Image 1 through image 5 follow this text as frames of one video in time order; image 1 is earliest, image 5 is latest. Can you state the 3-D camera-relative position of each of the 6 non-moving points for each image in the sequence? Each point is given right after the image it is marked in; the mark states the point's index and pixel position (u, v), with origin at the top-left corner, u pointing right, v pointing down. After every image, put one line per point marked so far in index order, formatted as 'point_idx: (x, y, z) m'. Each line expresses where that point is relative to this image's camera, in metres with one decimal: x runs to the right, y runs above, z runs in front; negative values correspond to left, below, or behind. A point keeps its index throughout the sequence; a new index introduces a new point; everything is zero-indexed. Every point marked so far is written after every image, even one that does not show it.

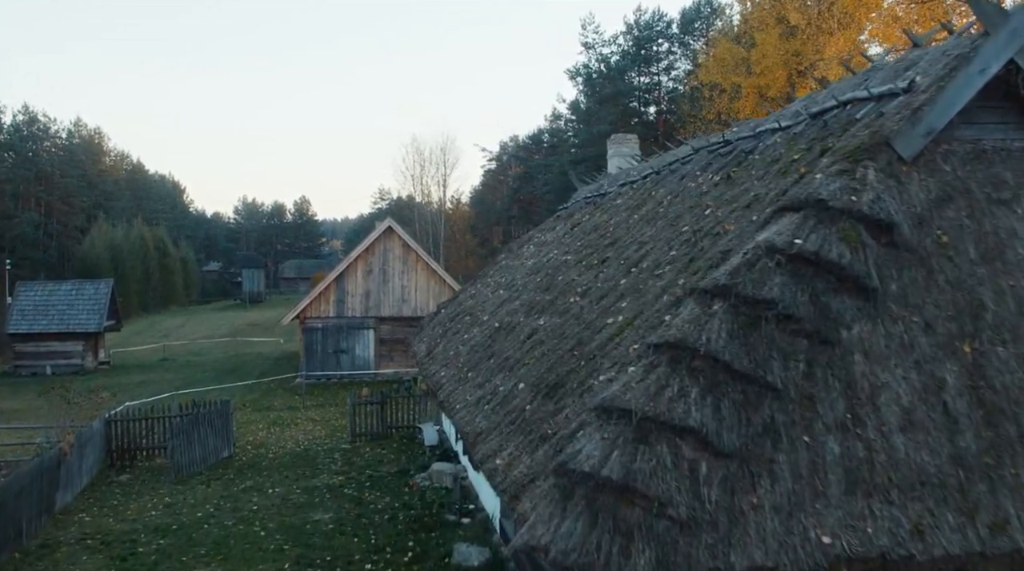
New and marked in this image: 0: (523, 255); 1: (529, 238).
0: (+0.2, +0.5, +14.8) m
1: (+0.3, +0.8, +16.2) m
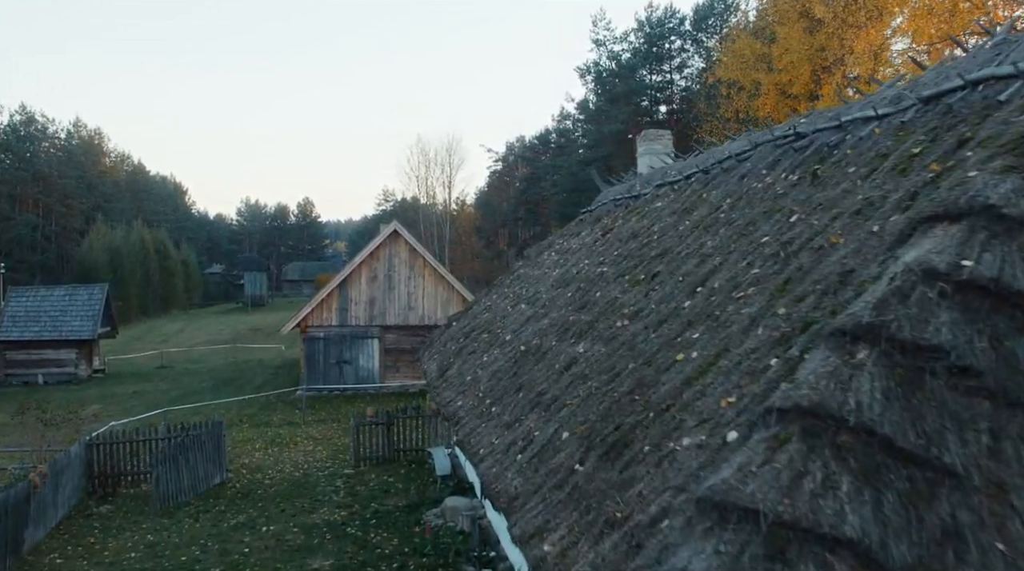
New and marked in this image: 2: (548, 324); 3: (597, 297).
0: (+0.5, +0.3, +13.4) m
1: (+0.6, +0.6, +14.8) m
2: (+0.3, -0.4, +9.2) m
3: (+0.8, -0.1, +8.5) m
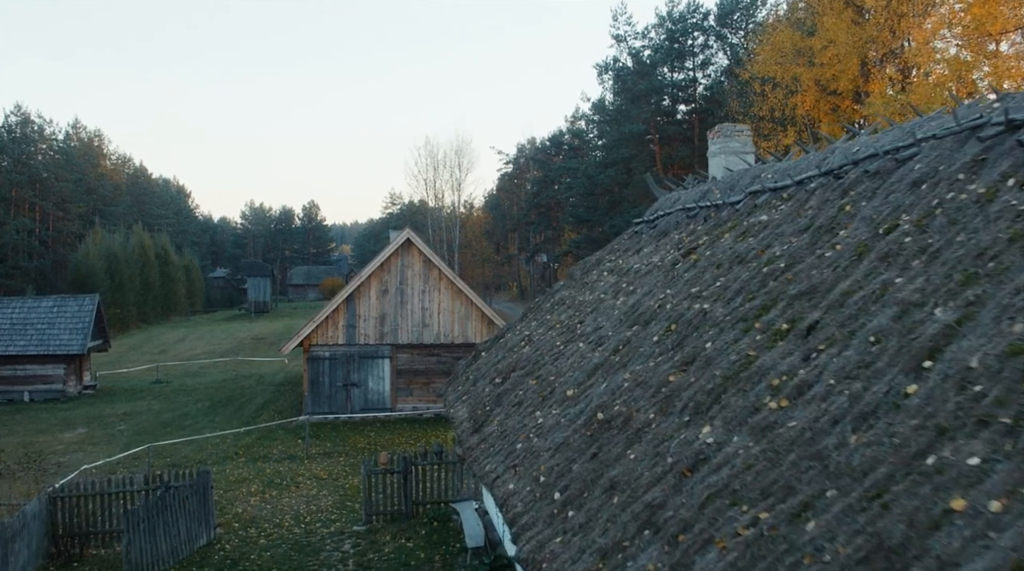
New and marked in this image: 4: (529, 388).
0: (+1.0, 0.0, +11.0) m
1: (+1.1, +0.3, +12.4) m
2: (+0.9, -0.7, +6.8) m
3: (+1.3, -0.4, +6.1) m
4: (+0.2, -1.0, +9.0) m
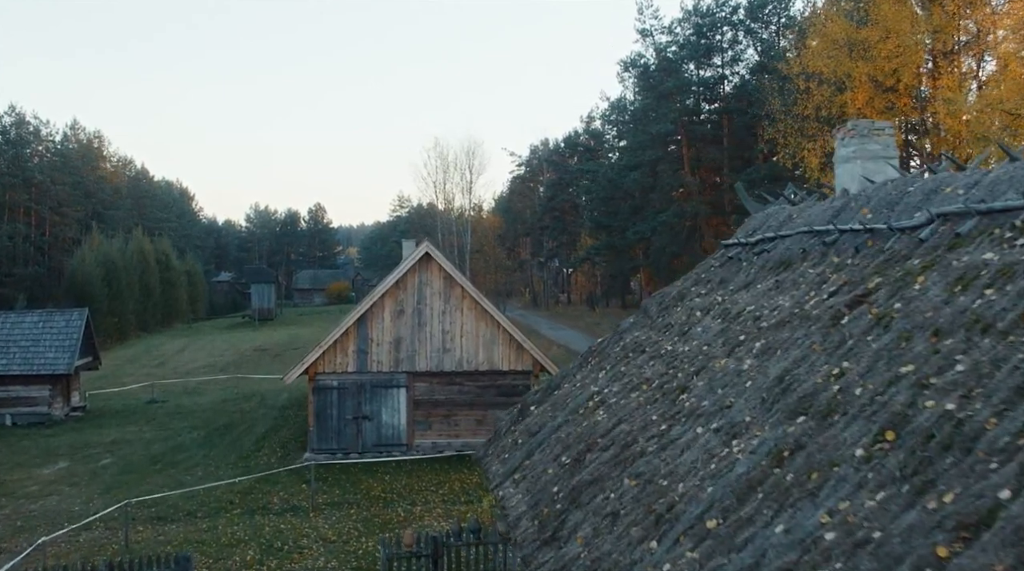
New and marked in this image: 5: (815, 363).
0: (+1.6, -0.4, +8.4) m
1: (+1.7, -0.1, +9.8) m
2: (+1.4, -1.1, +4.2) m
3: (+1.8, -0.8, +3.5) m
4: (+0.7, -1.4, +6.4) m
5: (+1.8, -0.5, +5.8) m
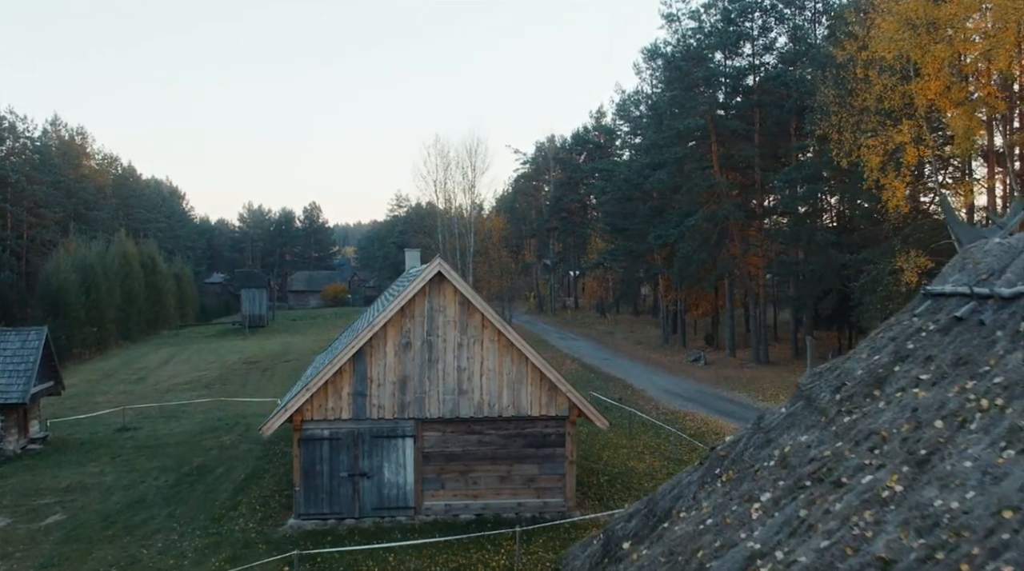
0: (+2.2, -0.9, +4.7) m
1: (+2.3, -0.6, +6.1) m
2: (+2.0, -1.6, +0.5) m
3: (+2.4, -1.3, -0.2) m
4: (+1.3, -1.9, +2.7) m
5: (+2.4, -1.0, +2.1) m
